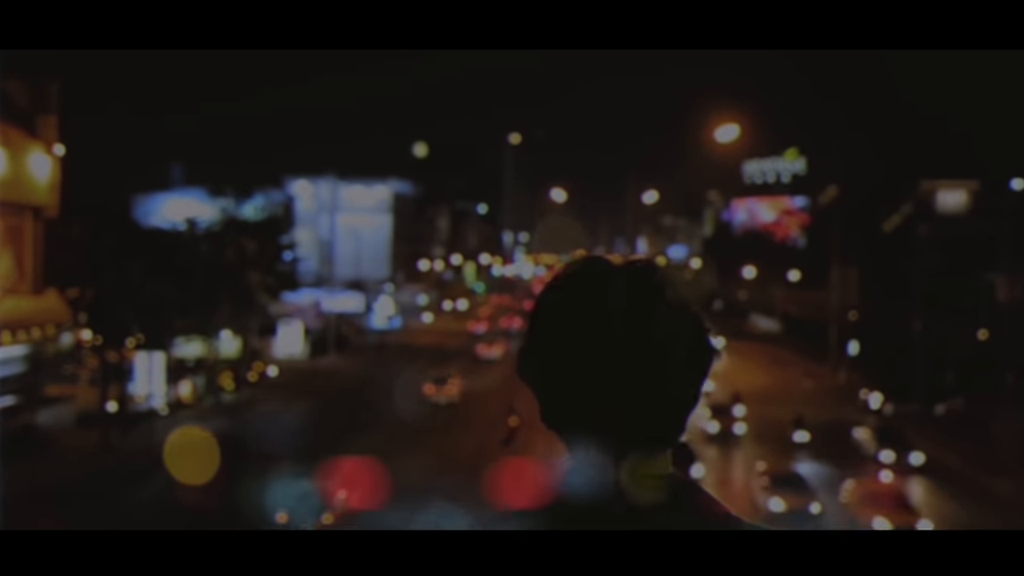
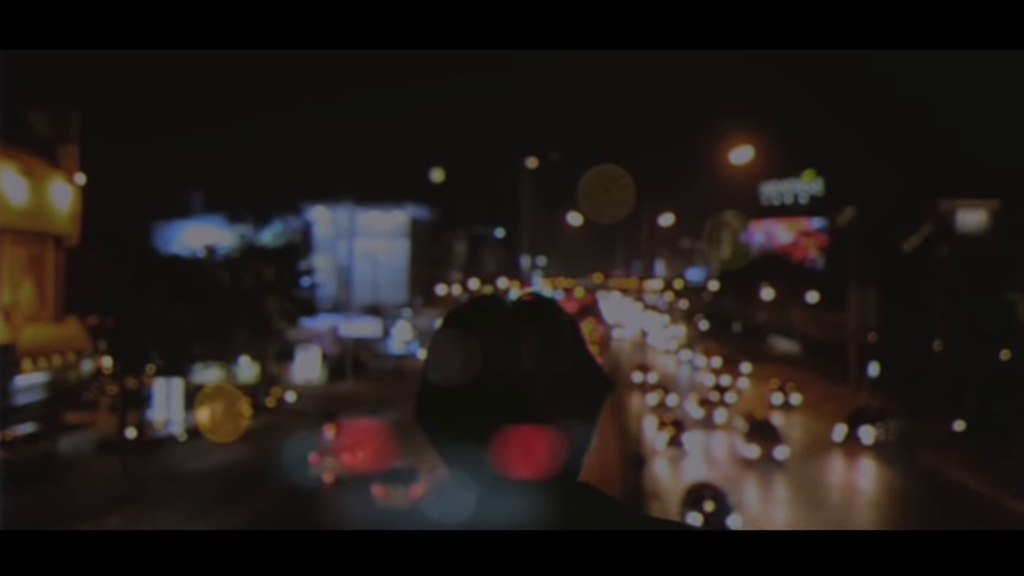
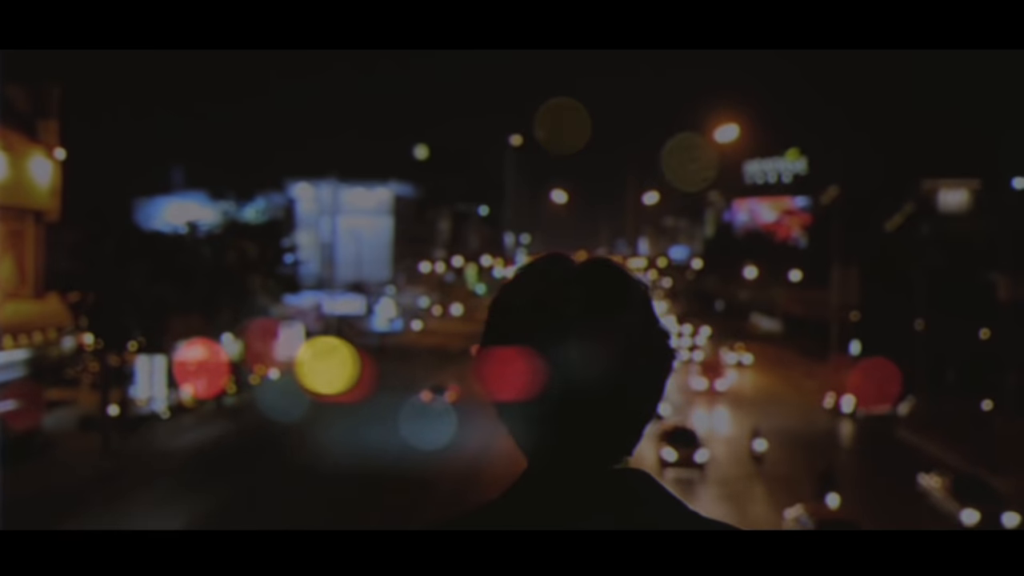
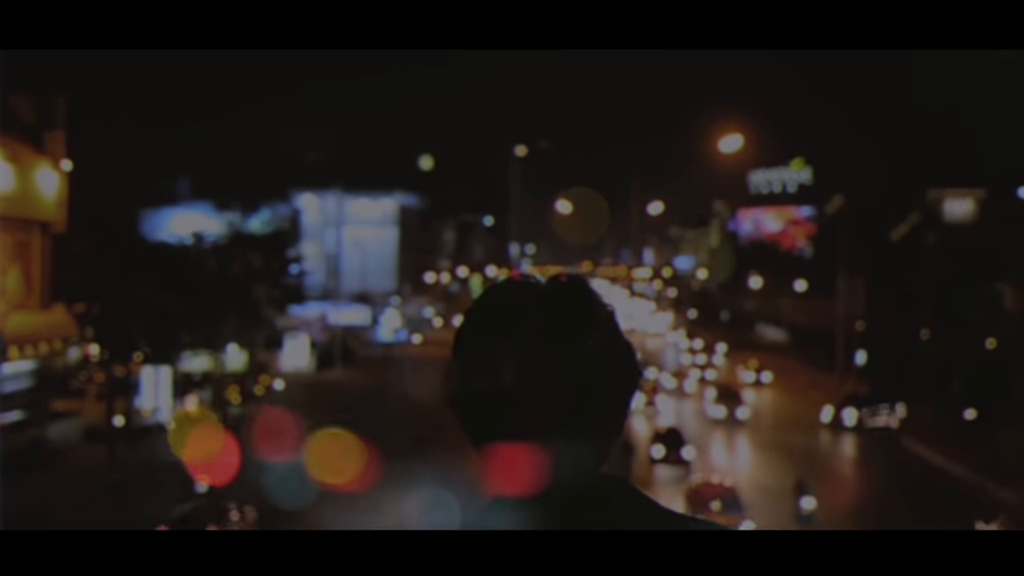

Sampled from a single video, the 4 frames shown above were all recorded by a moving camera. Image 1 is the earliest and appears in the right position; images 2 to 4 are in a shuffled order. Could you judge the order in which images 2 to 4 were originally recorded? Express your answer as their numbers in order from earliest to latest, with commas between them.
3, 4, 2
